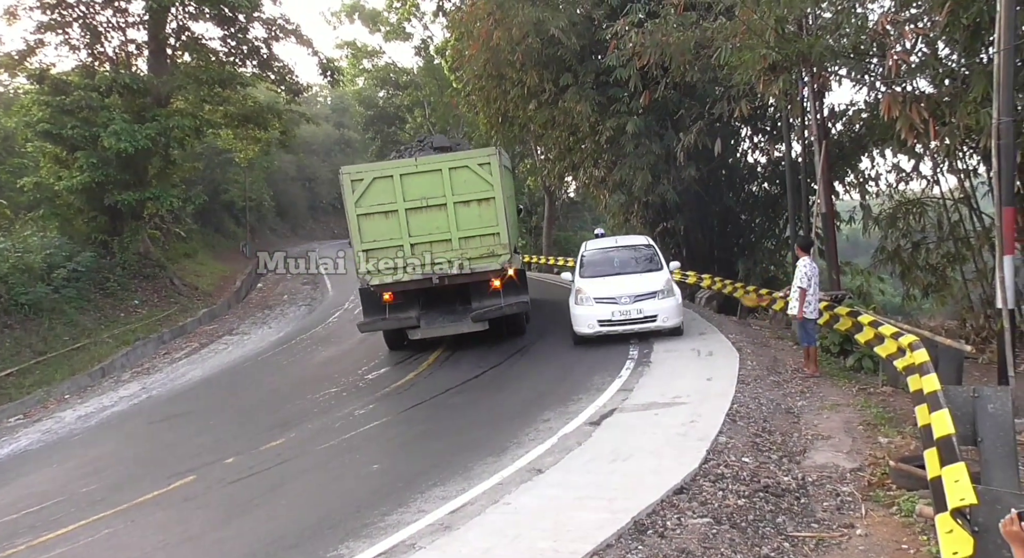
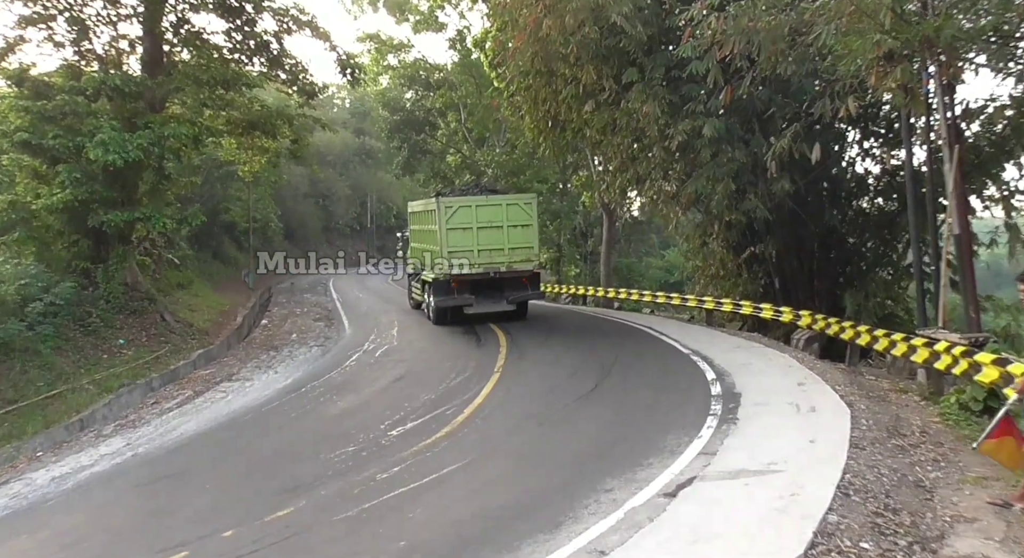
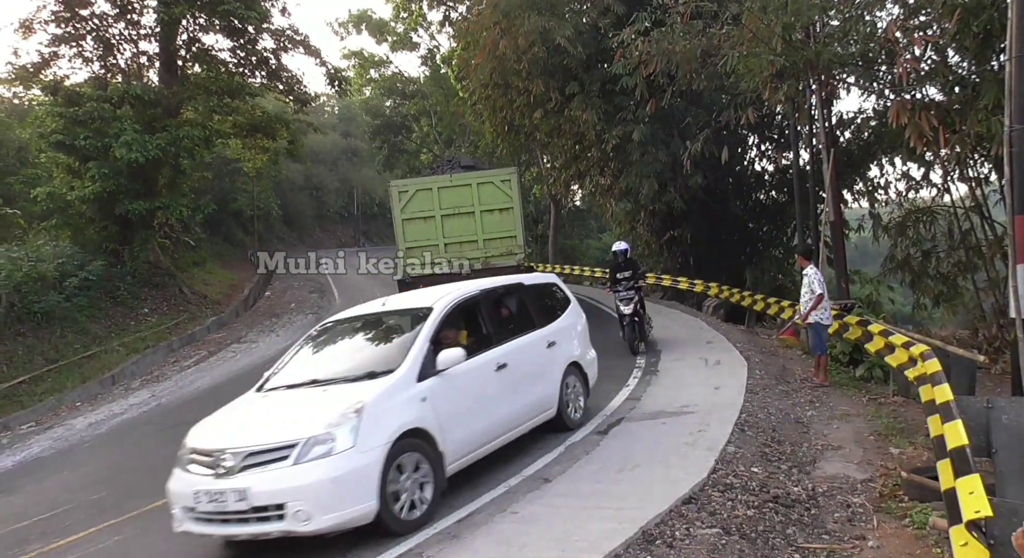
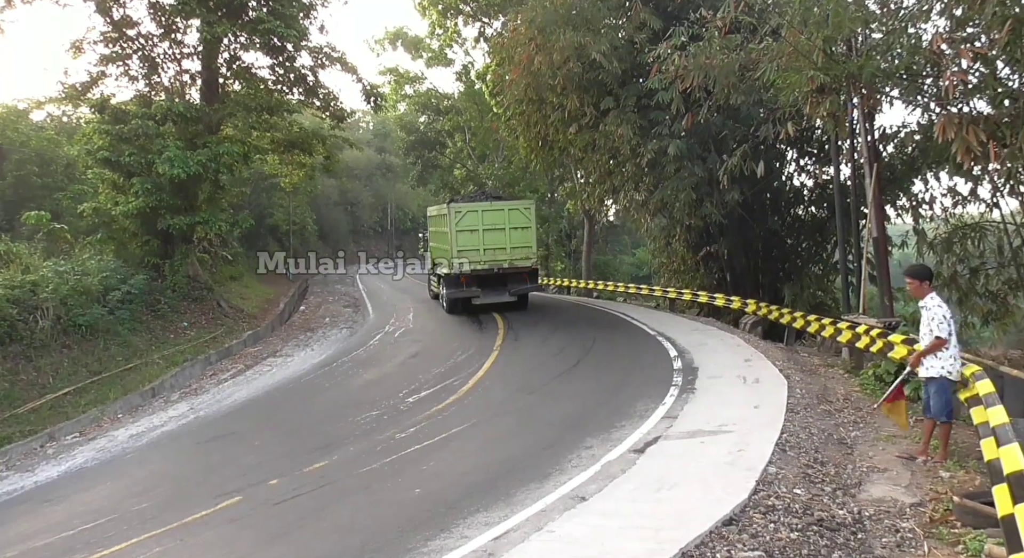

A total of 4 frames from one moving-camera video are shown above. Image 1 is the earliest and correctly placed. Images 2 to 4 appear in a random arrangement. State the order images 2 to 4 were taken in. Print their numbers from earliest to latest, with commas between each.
3, 4, 2
